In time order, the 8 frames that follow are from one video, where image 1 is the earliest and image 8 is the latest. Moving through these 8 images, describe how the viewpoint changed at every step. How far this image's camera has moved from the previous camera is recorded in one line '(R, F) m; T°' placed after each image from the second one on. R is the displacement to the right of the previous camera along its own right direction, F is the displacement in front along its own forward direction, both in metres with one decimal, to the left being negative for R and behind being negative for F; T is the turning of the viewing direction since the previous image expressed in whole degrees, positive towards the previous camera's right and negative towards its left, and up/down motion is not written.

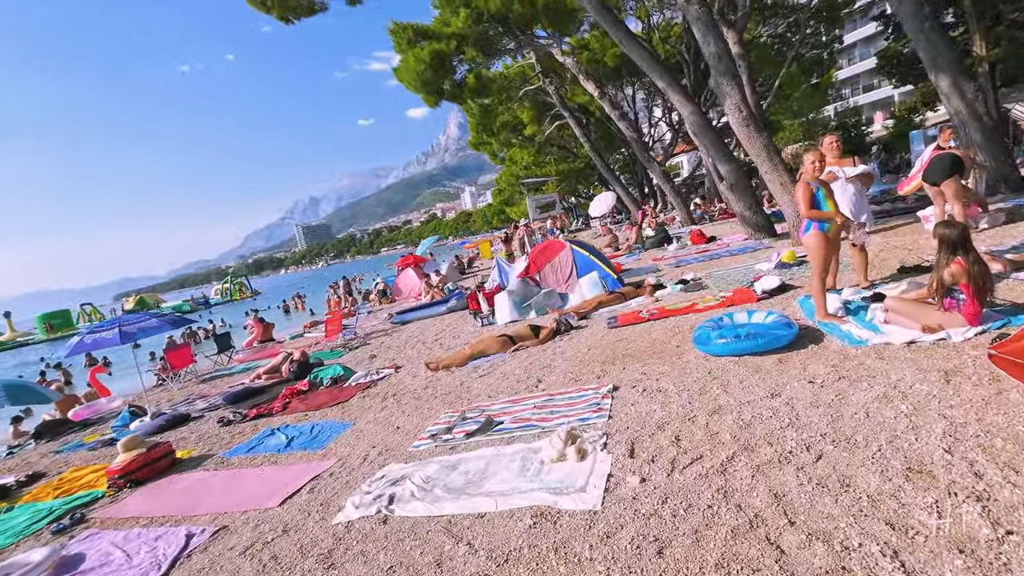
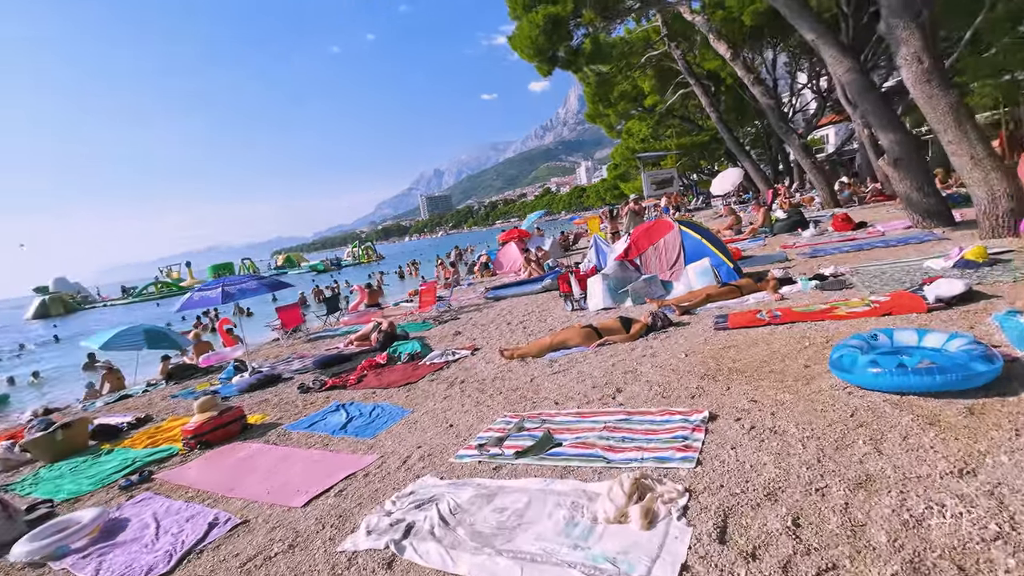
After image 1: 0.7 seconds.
(+0.3, +1.0) m; -12°
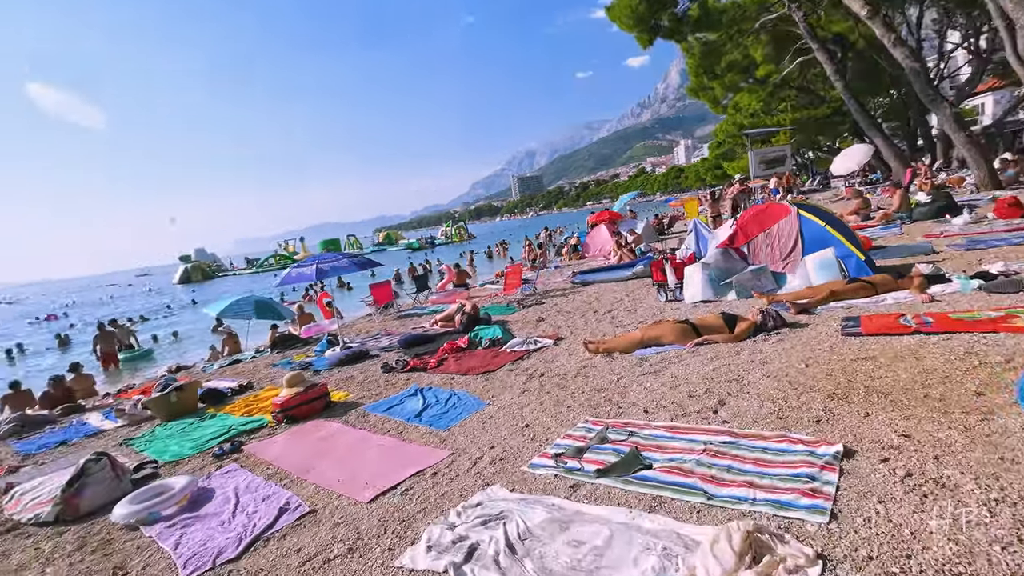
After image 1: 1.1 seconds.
(0.0, +0.5) m; -10°
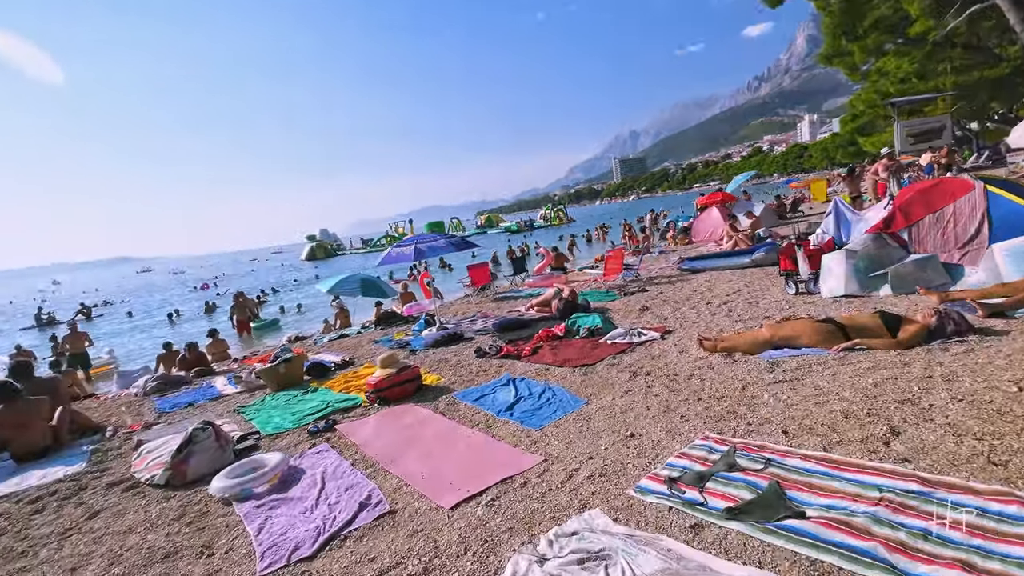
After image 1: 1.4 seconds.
(-0.1, +0.6) m; -11°
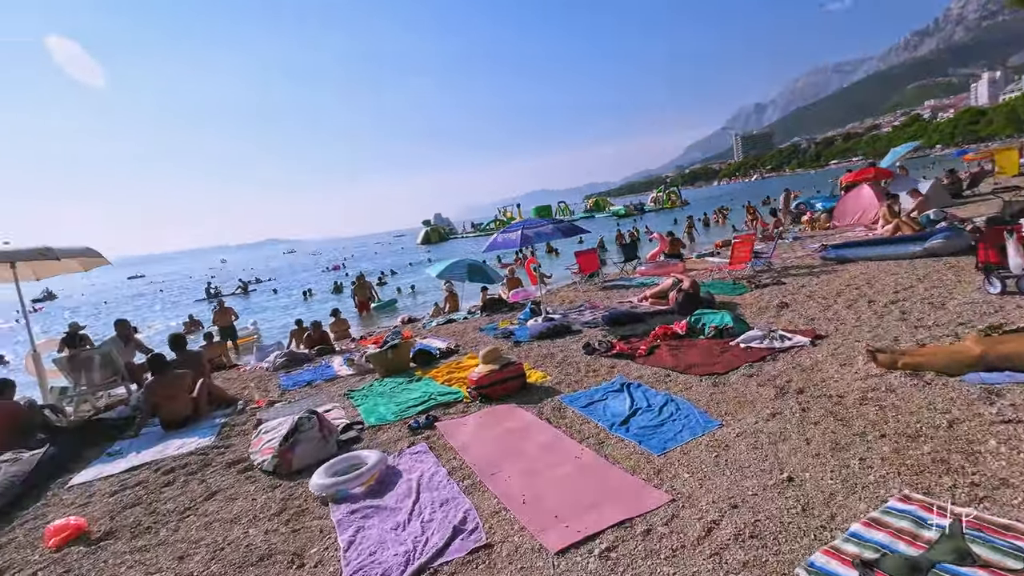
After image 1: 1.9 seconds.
(-0.1, +0.6) m; -12°
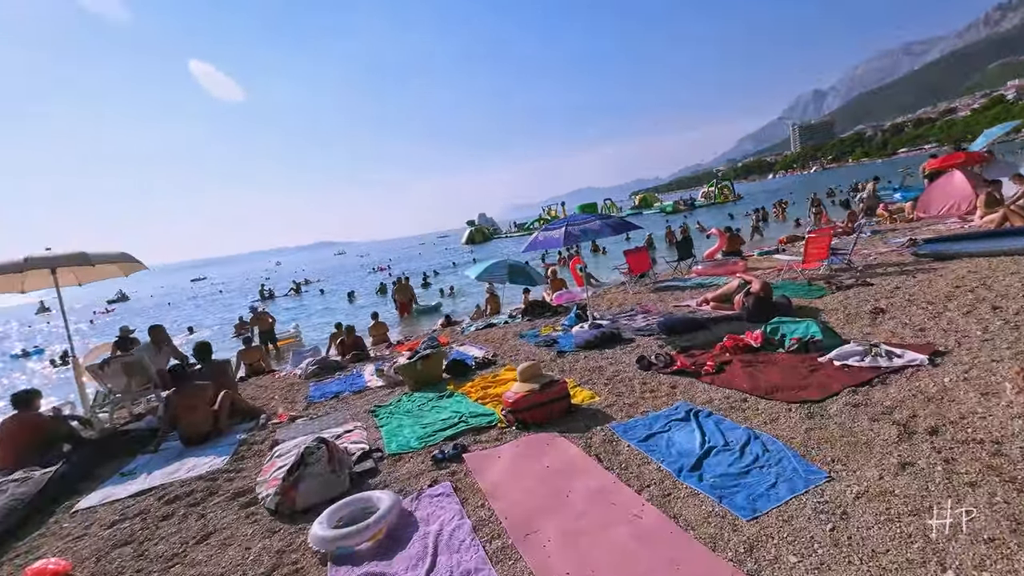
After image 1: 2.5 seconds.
(0.0, +0.9) m; -5°
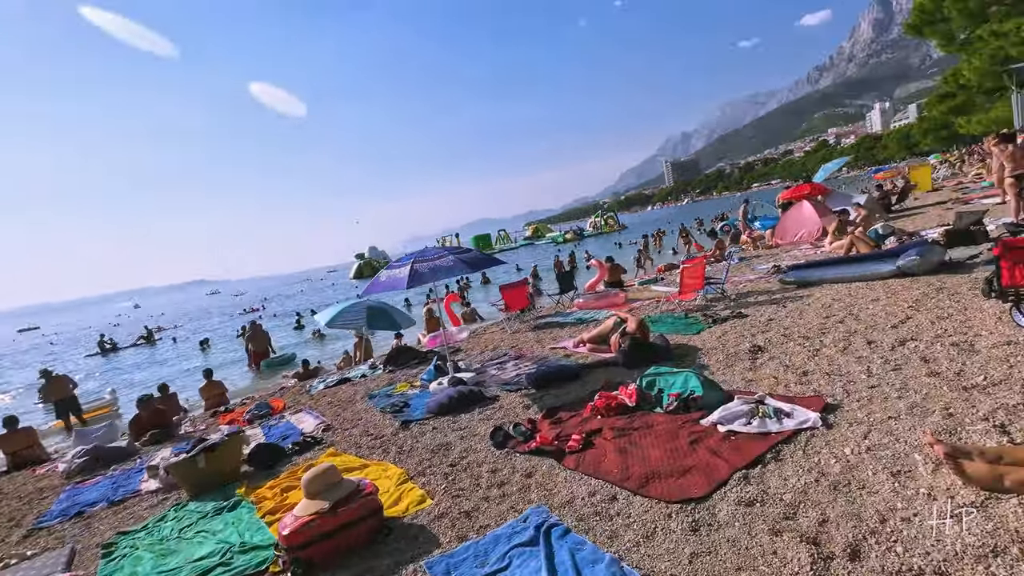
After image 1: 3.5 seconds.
(+0.9, +1.4) m; +11°
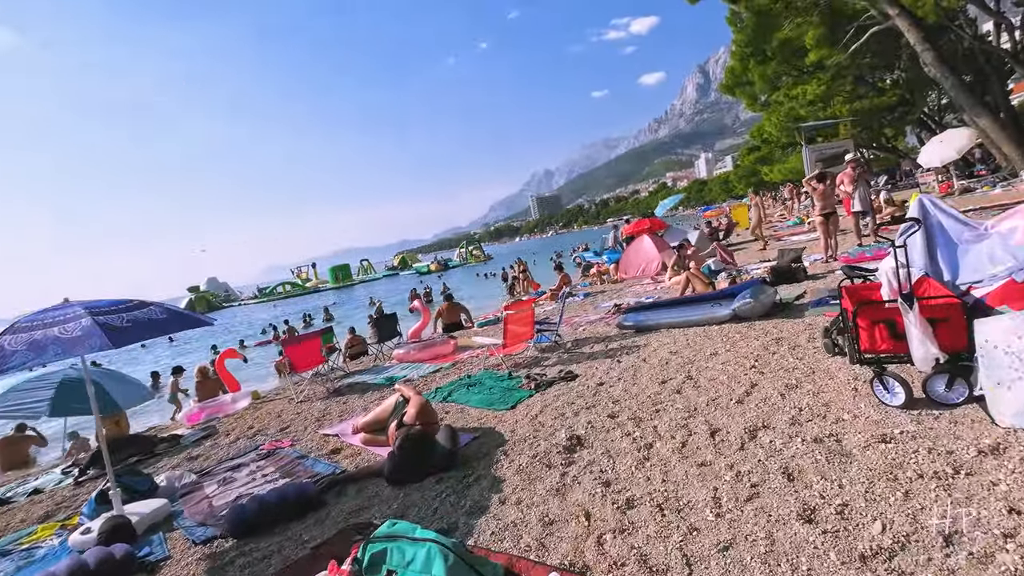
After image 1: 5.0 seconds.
(+1.5, +2.1) m; +15°
